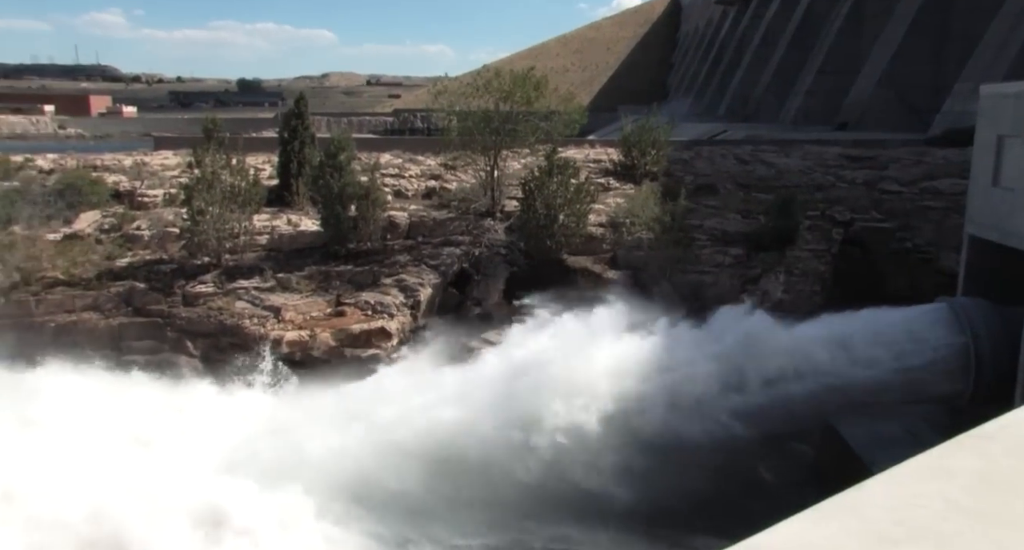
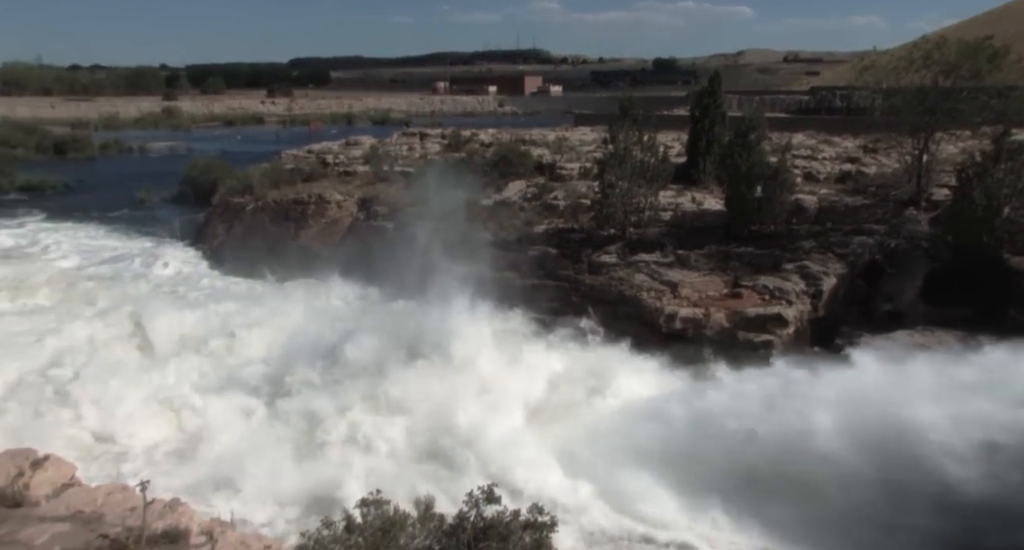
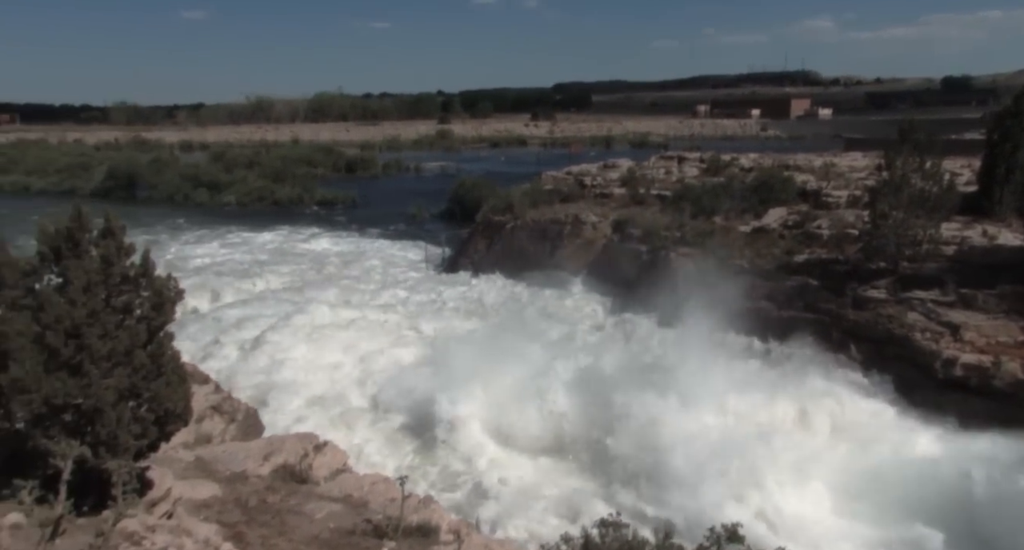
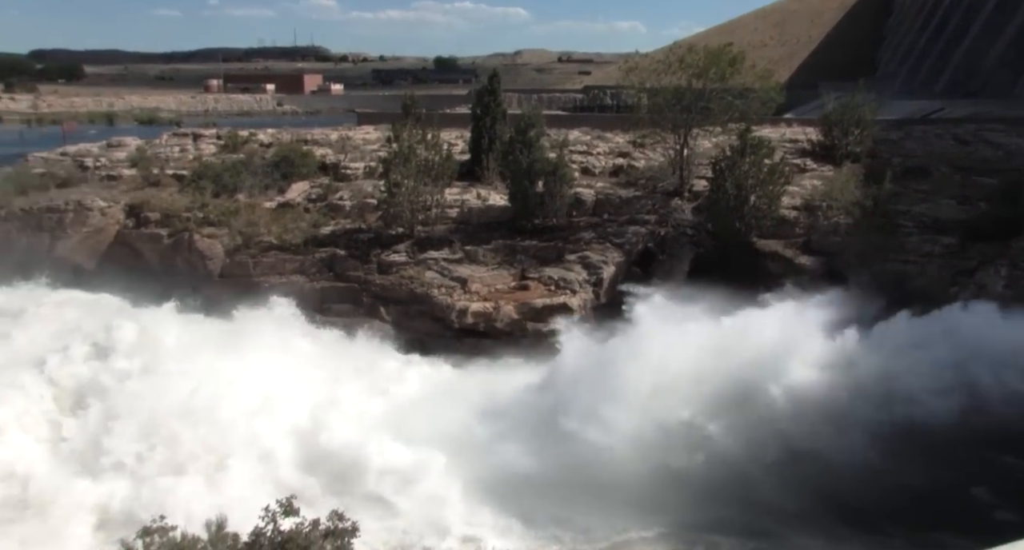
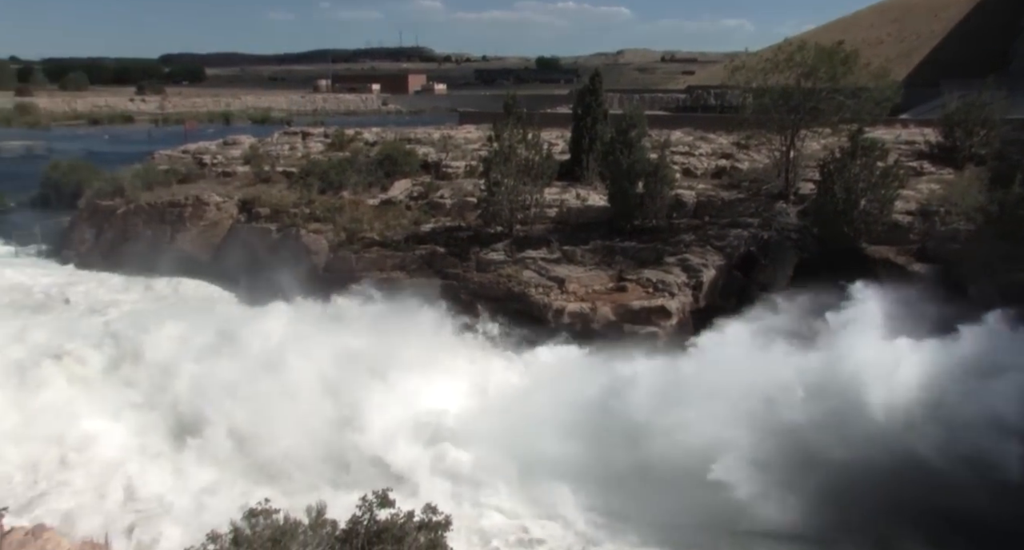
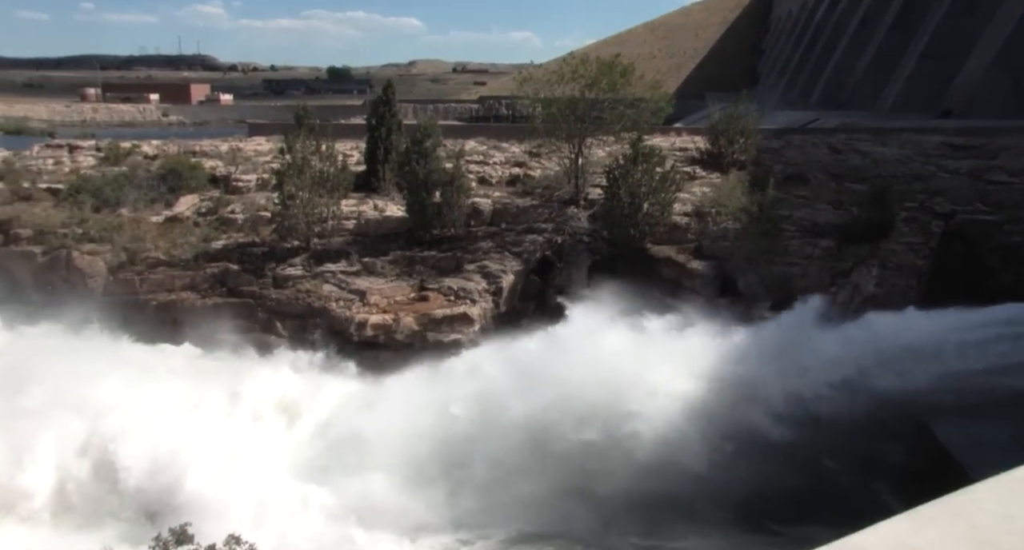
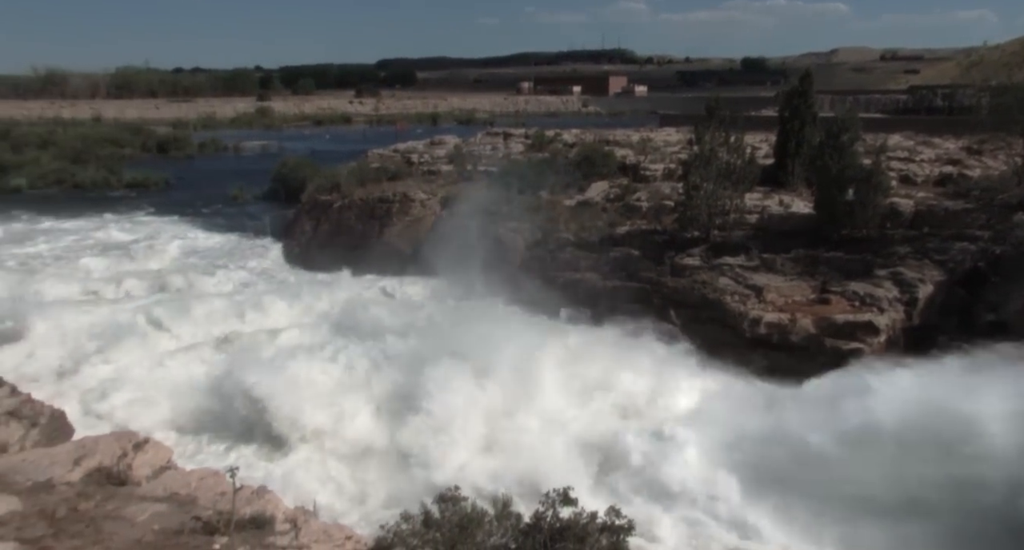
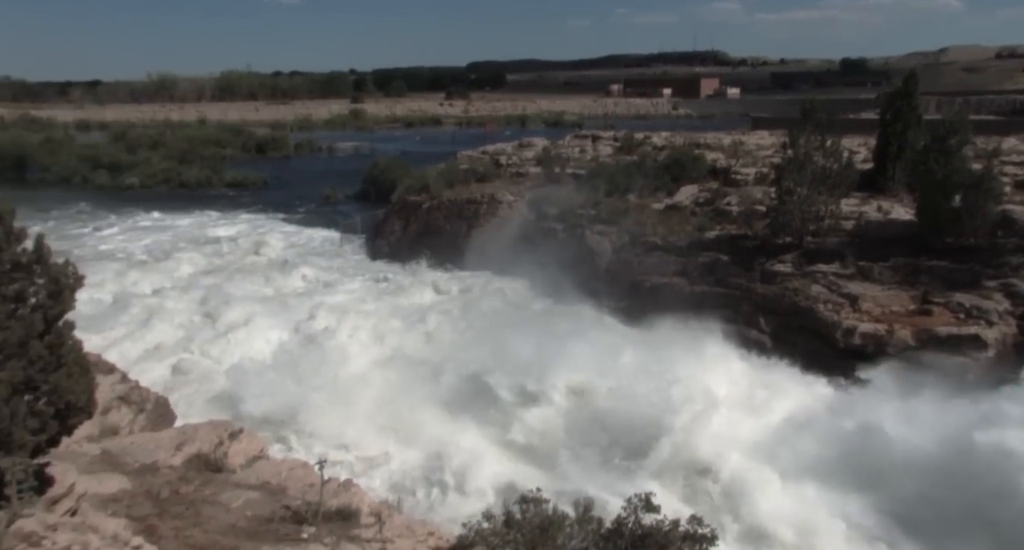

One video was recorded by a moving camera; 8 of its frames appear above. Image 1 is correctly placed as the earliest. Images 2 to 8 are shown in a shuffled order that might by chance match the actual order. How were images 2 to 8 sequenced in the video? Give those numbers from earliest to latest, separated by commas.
6, 4, 5, 2, 7, 8, 3
